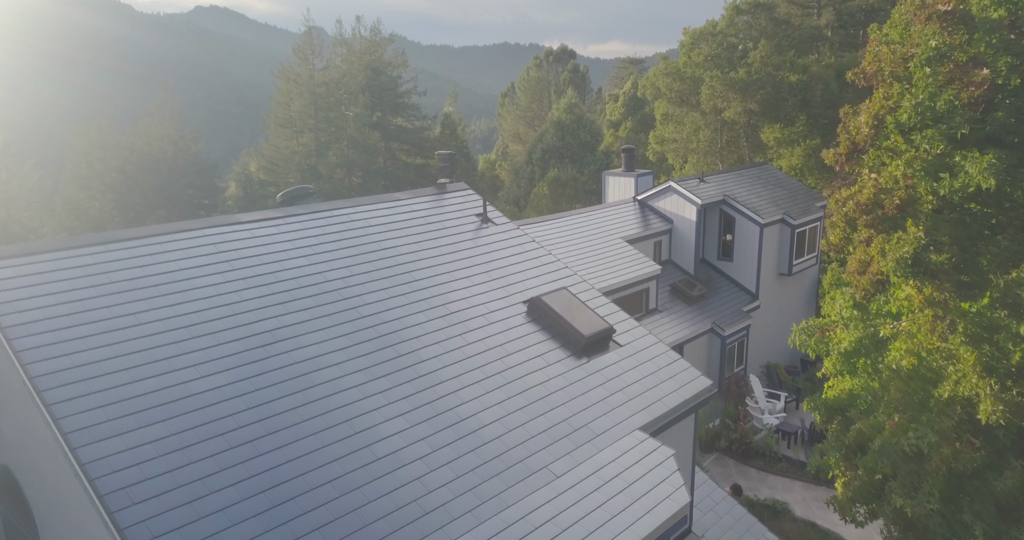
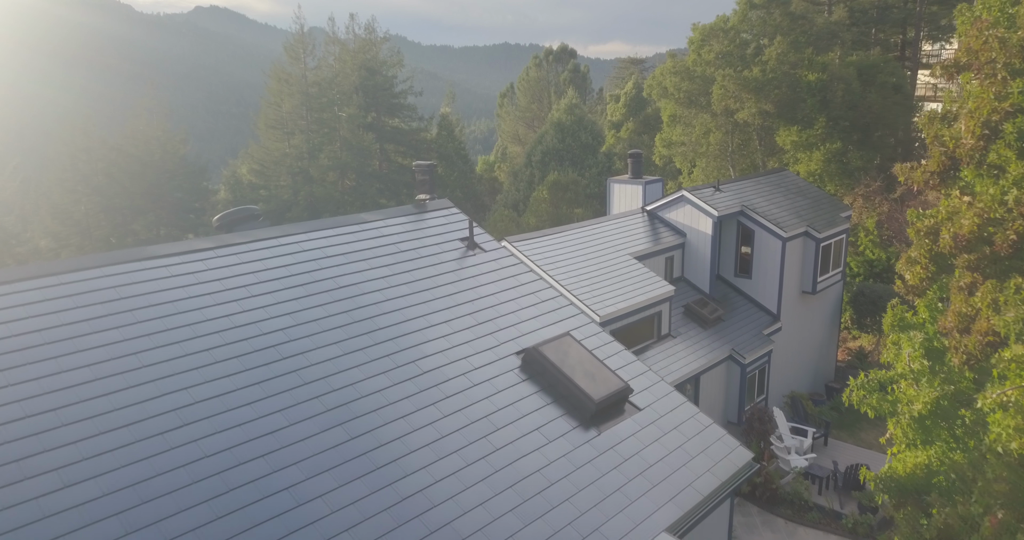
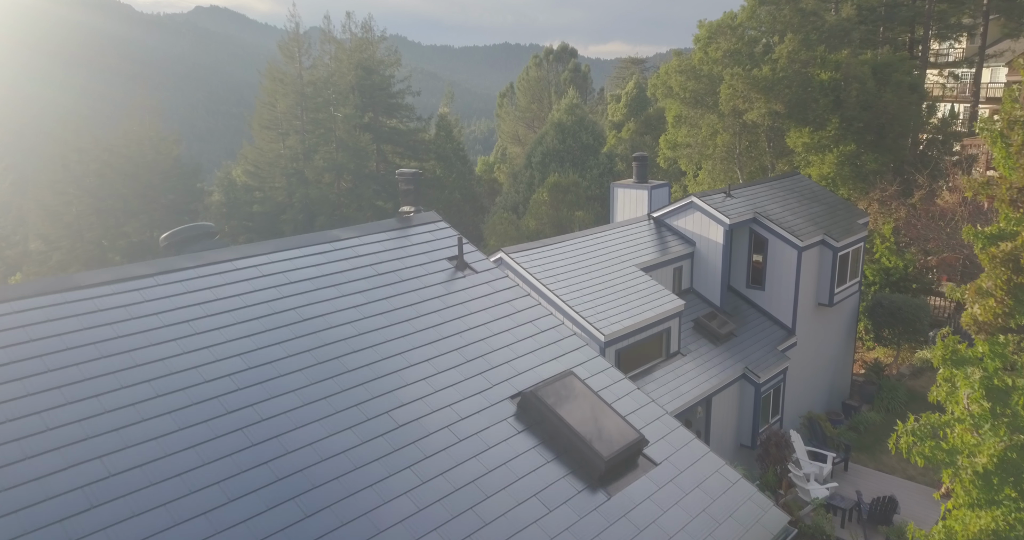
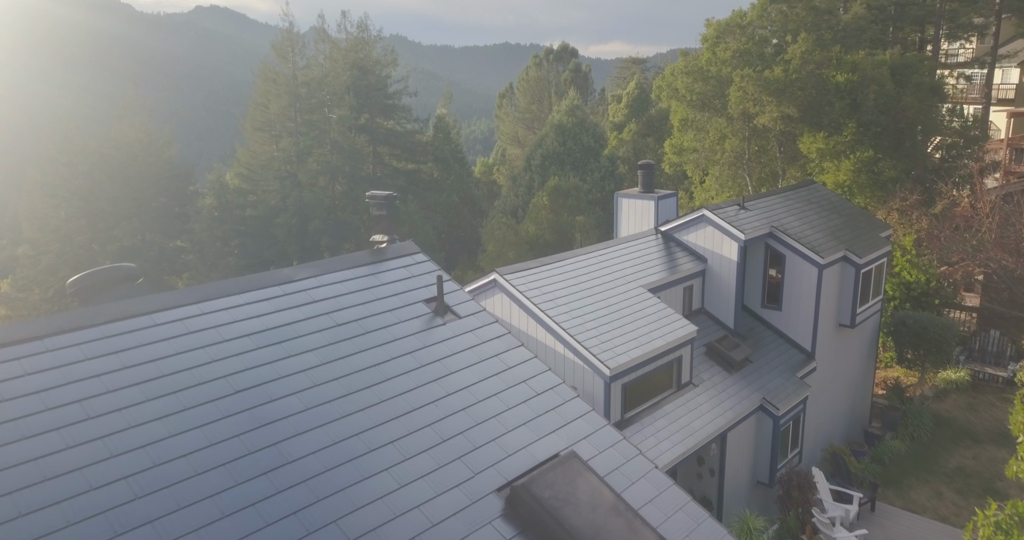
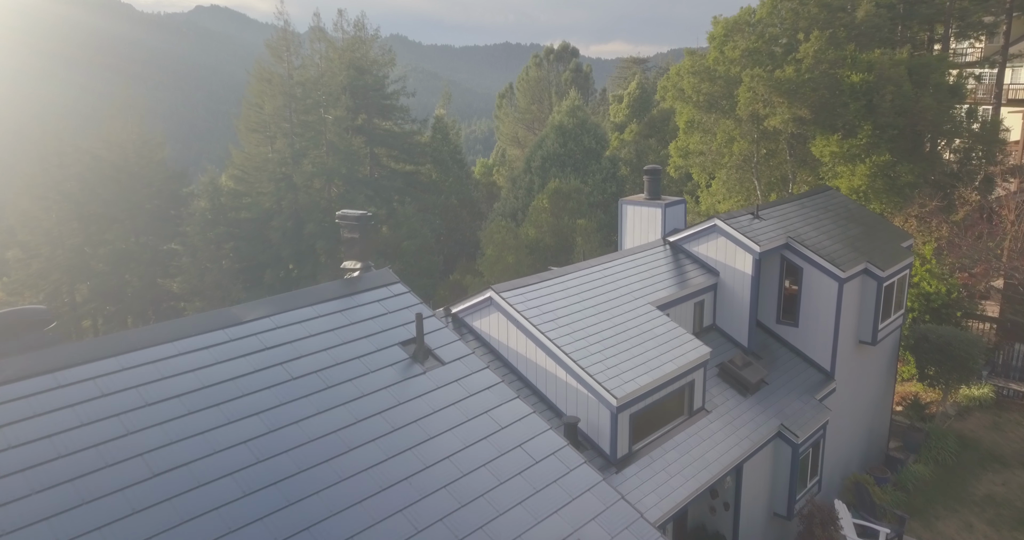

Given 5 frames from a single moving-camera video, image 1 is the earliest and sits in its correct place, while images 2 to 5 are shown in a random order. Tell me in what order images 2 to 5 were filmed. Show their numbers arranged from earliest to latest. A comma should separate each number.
2, 3, 4, 5
